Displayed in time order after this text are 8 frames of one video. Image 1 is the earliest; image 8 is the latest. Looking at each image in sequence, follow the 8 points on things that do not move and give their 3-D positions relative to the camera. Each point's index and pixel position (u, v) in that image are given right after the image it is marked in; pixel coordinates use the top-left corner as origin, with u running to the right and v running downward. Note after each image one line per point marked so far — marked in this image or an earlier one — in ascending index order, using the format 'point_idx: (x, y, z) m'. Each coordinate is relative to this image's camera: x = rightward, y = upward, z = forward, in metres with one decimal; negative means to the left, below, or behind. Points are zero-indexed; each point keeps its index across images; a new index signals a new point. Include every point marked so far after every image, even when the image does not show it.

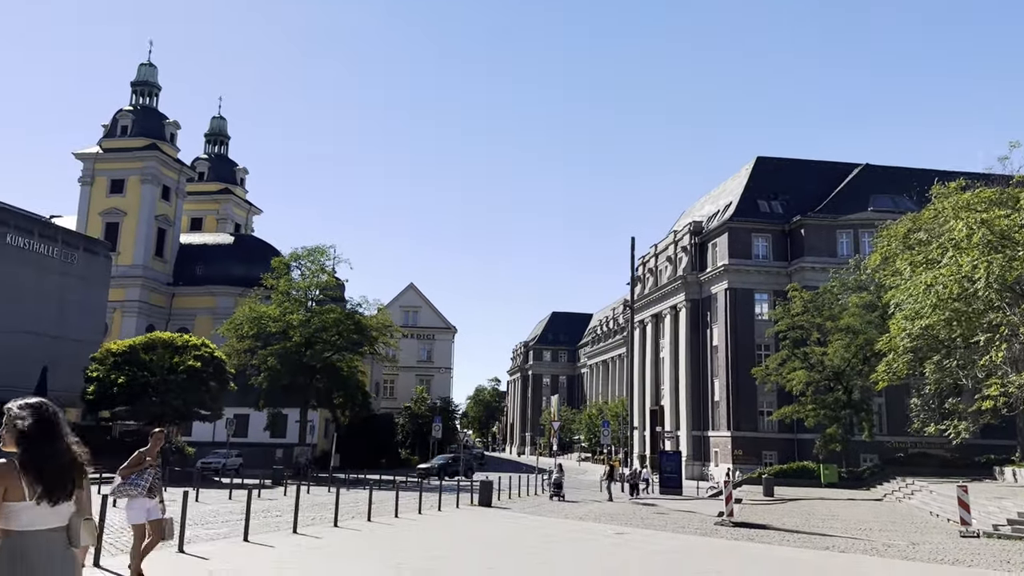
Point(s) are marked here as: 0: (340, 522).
0: (-3.7, -5.0, +17.4) m
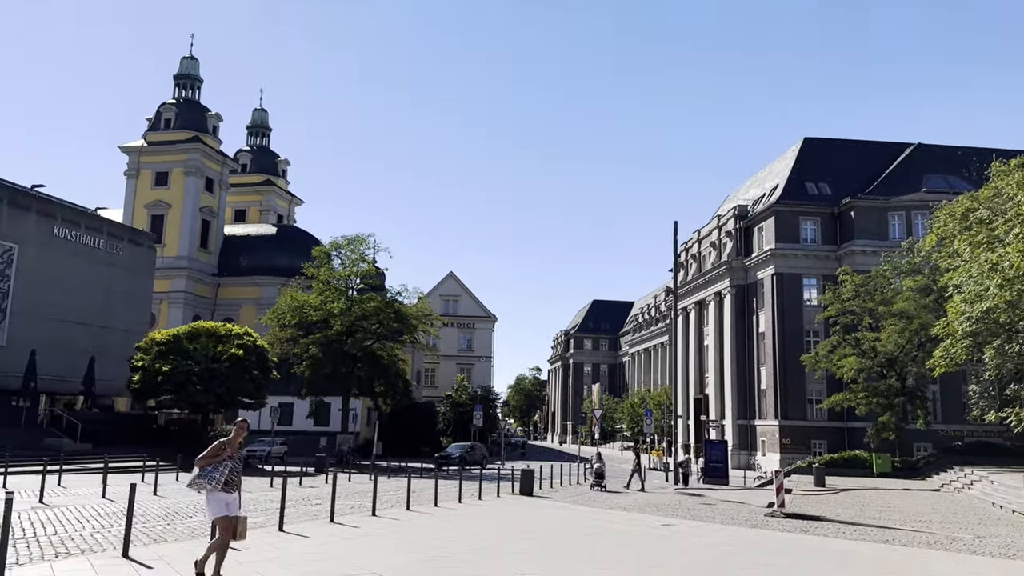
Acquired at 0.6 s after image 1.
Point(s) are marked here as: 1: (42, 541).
0: (-2.8, -4.7, +17.0) m
1: (-6.3, -3.4, +10.9) m
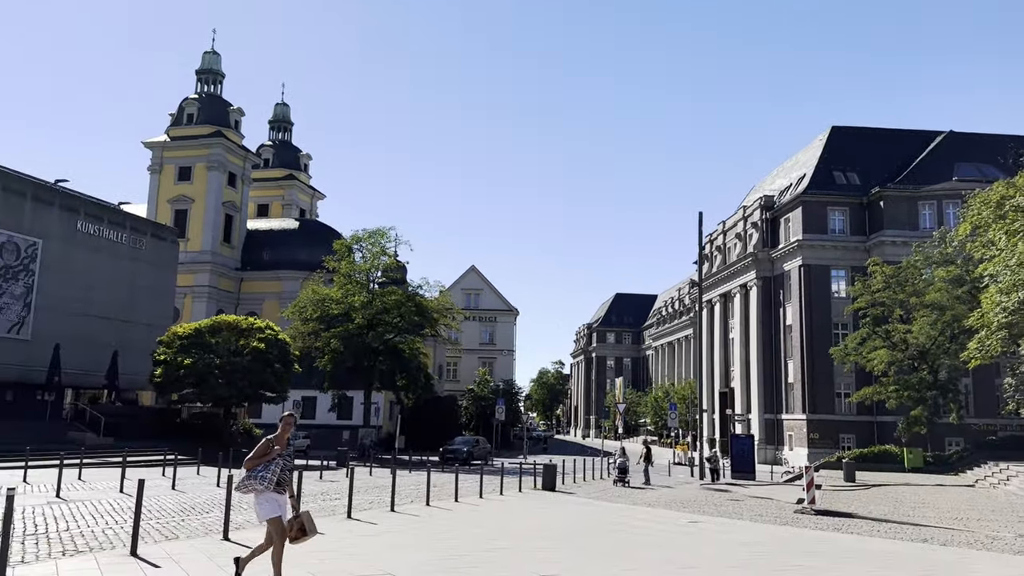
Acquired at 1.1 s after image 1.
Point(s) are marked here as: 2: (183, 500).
0: (-2.4, -4.5, +16.7) m
1: (-6.0, -3.2, +10.6) m
2: (-6.9, -4.4, +17.0) m
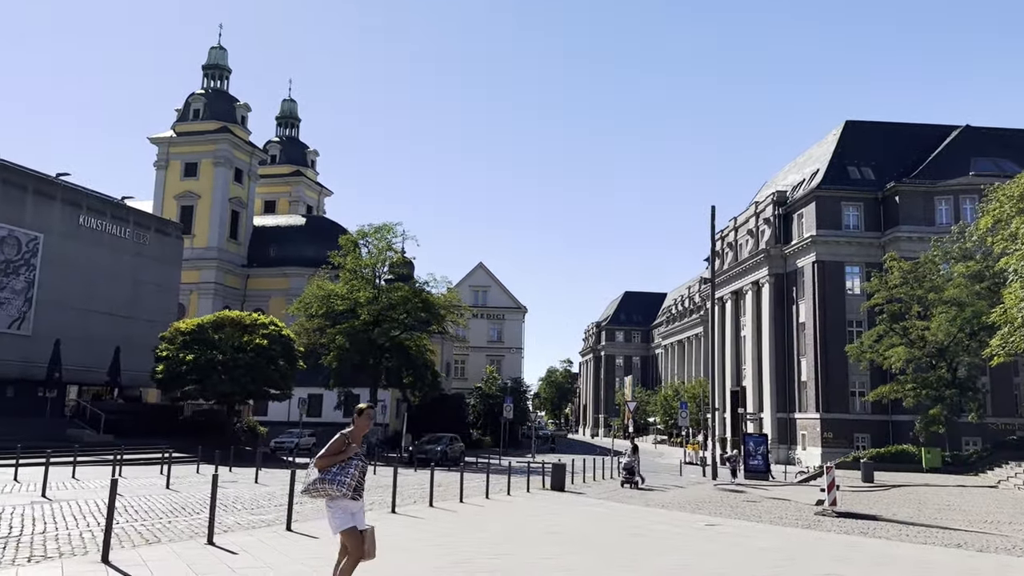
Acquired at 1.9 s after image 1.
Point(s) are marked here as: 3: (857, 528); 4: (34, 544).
0: (-2.2, -4.3, +15.9) m
1: (-5.9, -3.0, +9.9) m
2: (-6.7, -4.2, +16.3) m
3: (+6.7, -4.7, +15.9) m
4: (-5.7, -3.0, +9.8) m
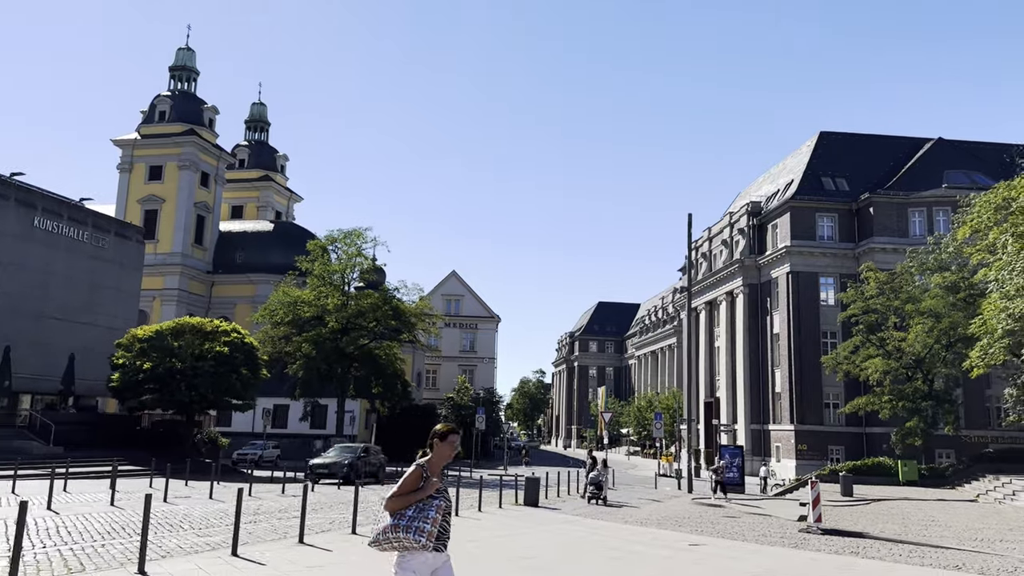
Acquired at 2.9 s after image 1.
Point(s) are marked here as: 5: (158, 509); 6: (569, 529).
0: (-2.8, -4.3, +14.8) m
1: (-6.2, -3.0, +8.7) m
2: (-7.3, -4.2, +15.0) m
3: (+6.2, -4.8, +15.1) m
4: (-6.0, -3.0, +8.5) m
5: (-7.5, -4.7, +17.2) m
6: (+1.2, -5.1, +17.2) m
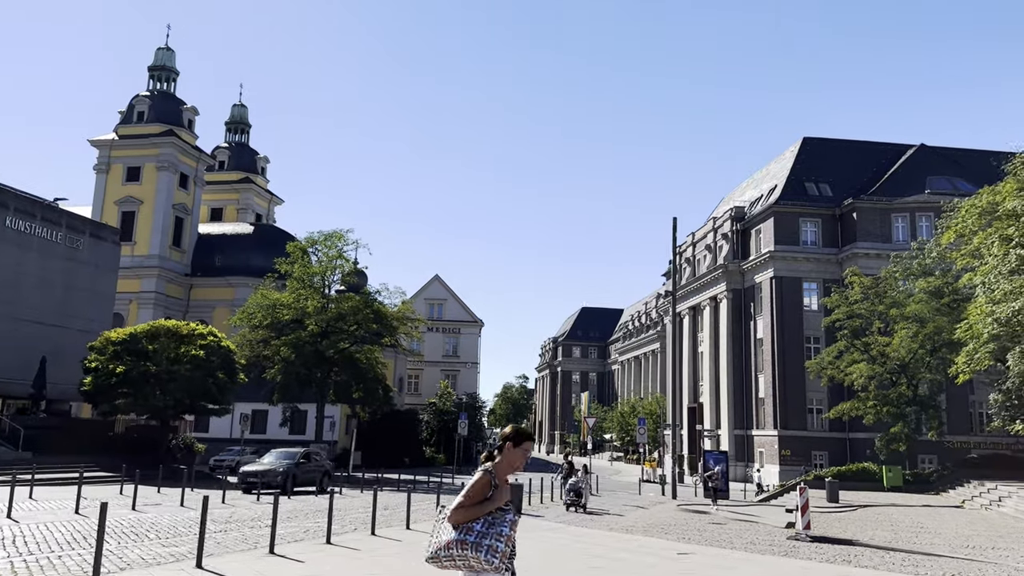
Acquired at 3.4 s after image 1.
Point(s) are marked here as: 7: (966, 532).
0: (-3.1, -4.3, +14.2) m
1: (-6.4, -2.9, +8.0) m
2: (-7.6, -4.2, +14.3) m
3: (+5.9, -4.8, +14.7) m
4: (-6.2, -2.9, +7.9) m
5: (-7.8, -4.6, +16.5) m
6: (+0.9, -5.1, +16.7) m
7: (+11.0, -5.9, +19.8) m
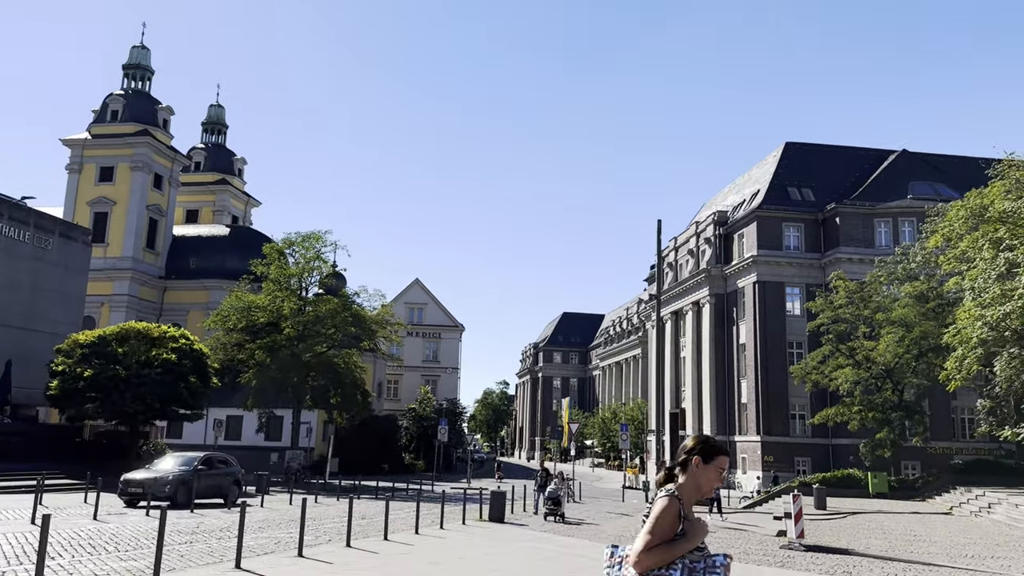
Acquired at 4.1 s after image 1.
0: (-3.3, -4.3, +13.4) m
1: (-6.5, -2.8, +7.1) m
2: (-7.8, -4.1, +13.4) m
3: (+5.6, -4.8, +14.1) m
4: (-6.3, -2.8, +7.0) m
5: (-8.2, -4.6, +15.5) m
6: (+0.6, -5.0, +15.9) m
7: (+10.6, -5.9, +19.3) m
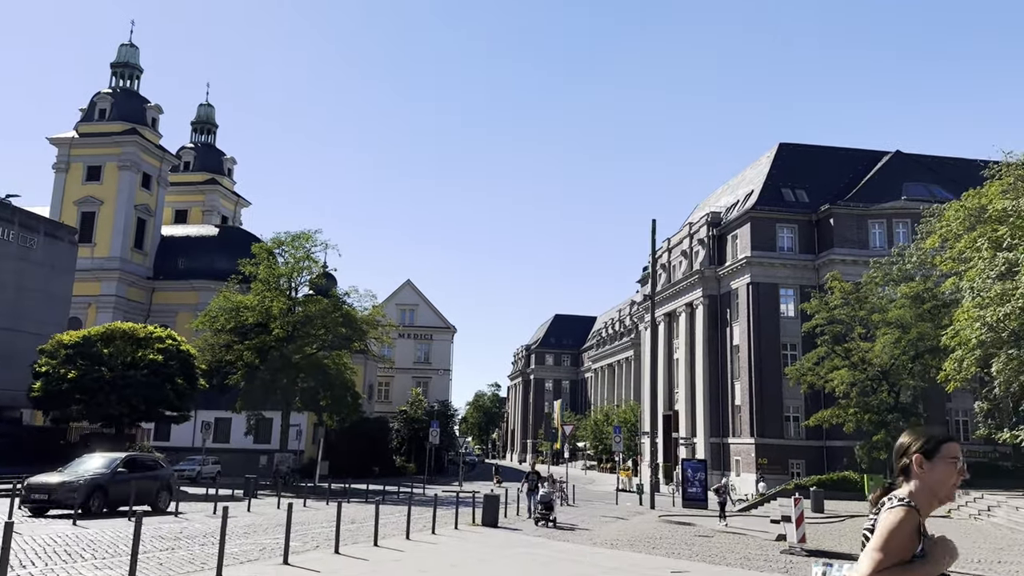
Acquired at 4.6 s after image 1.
0: (-3.4, -4.2, +12.8) m
1: (-6.5, -2.7, +6.5) m
2: (-7.9, -4.0, +12.8) m
3: (+5.5, -4.8, +13.6) m
4: (-6.3, -2.7, +6.4) m
5: (-8.3, -4.5, +15.0) m
6: (+0.5, -5.0, +15.4) m
7: (+10.4, -5.9, +18.9) m
